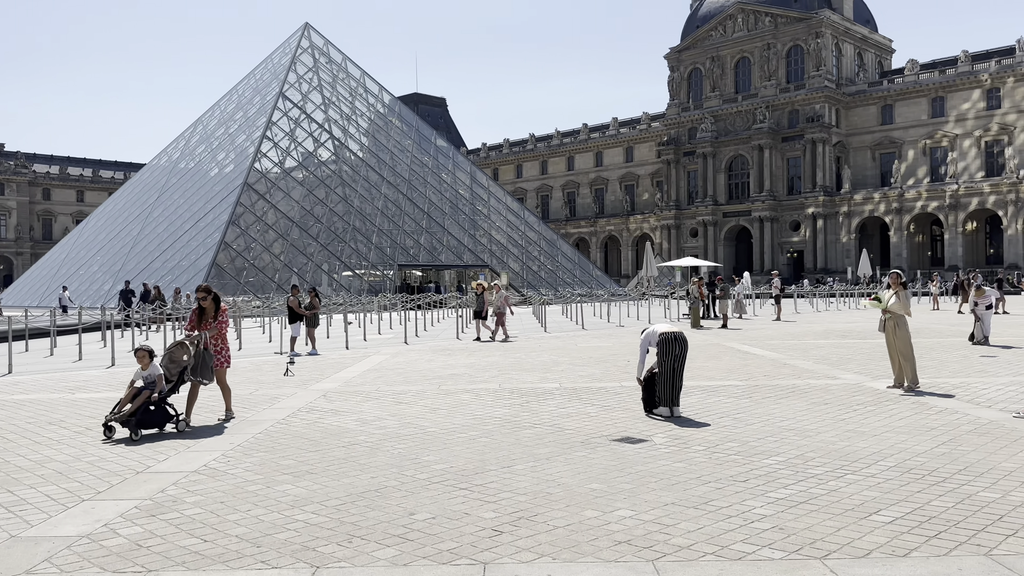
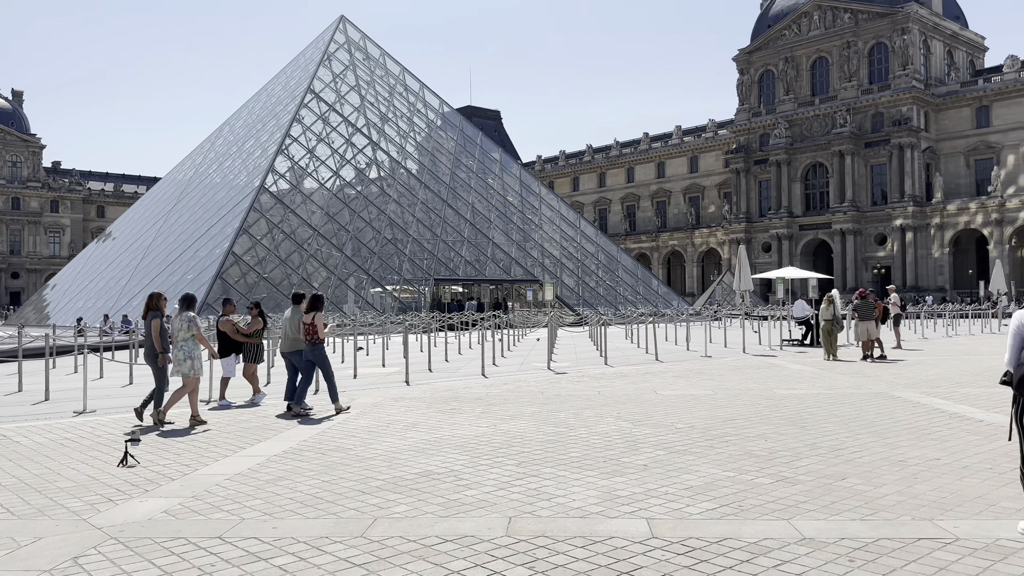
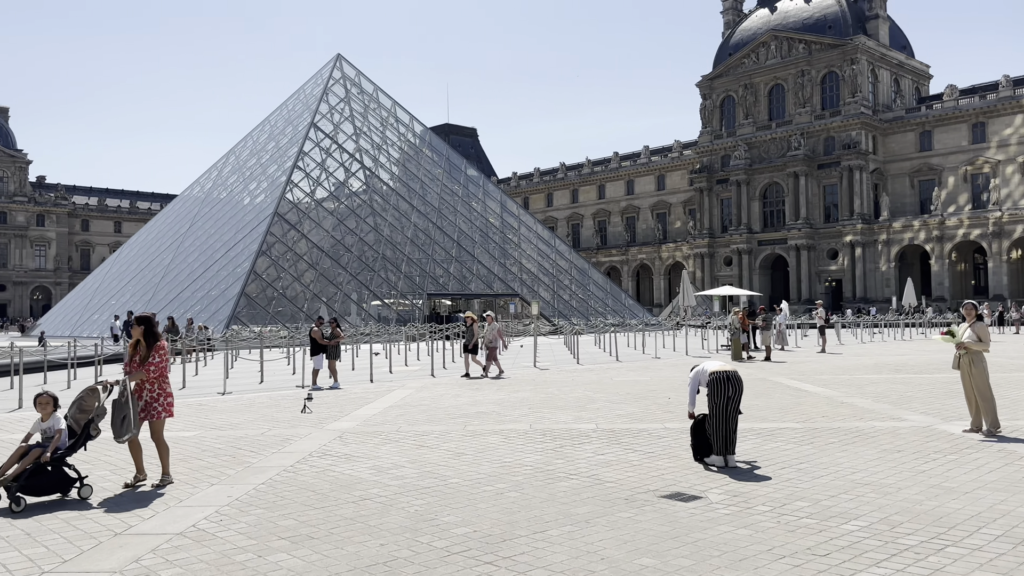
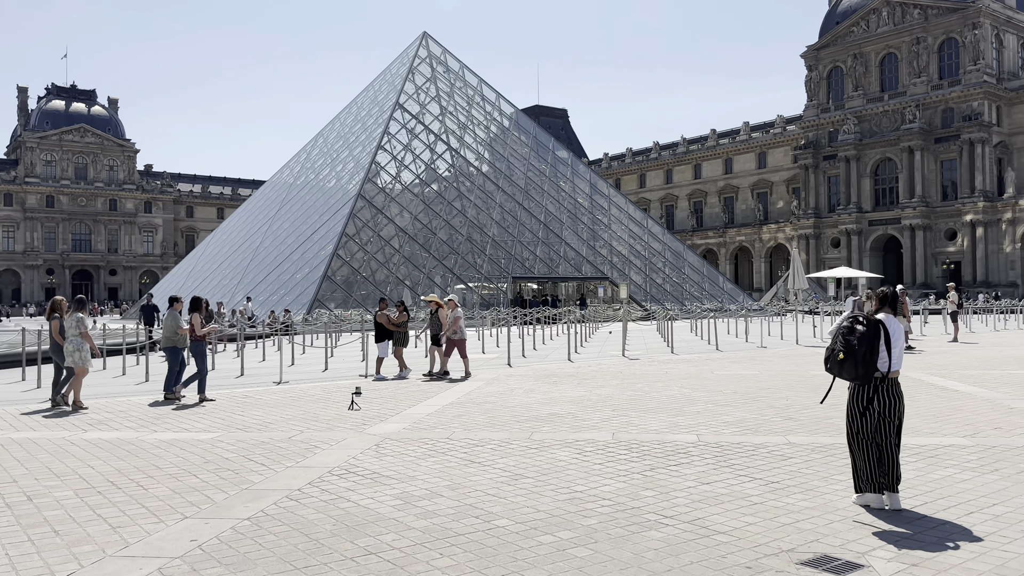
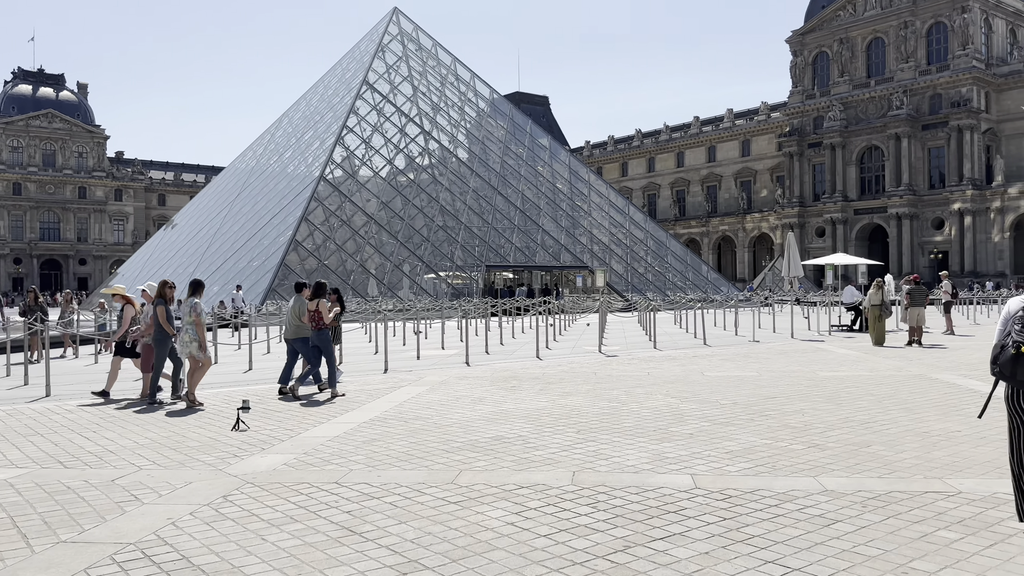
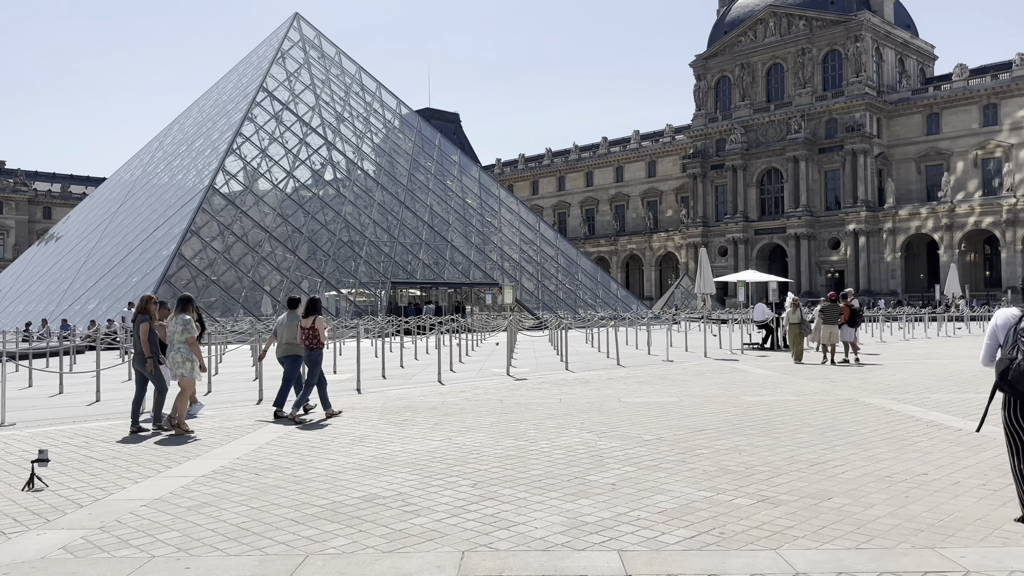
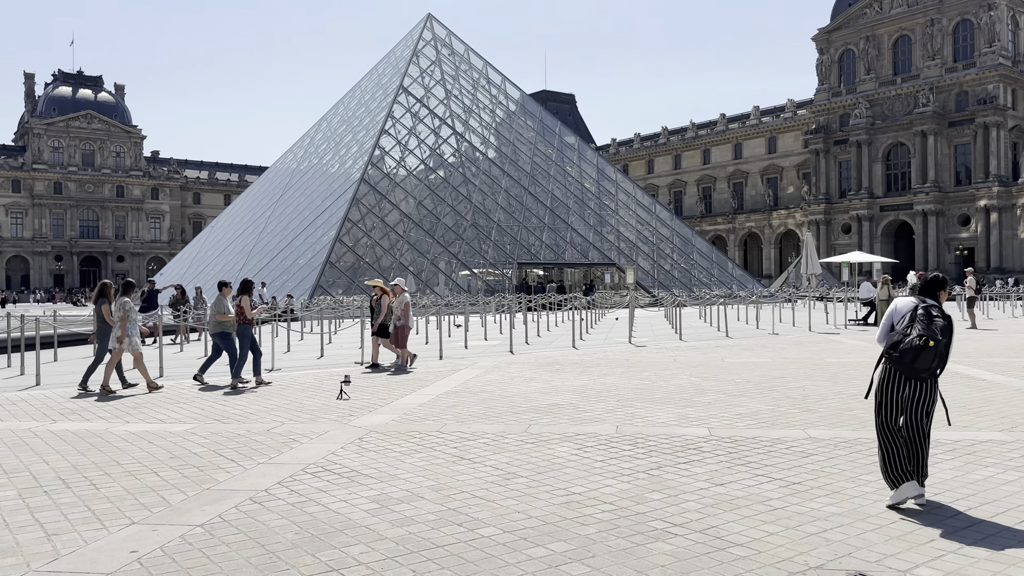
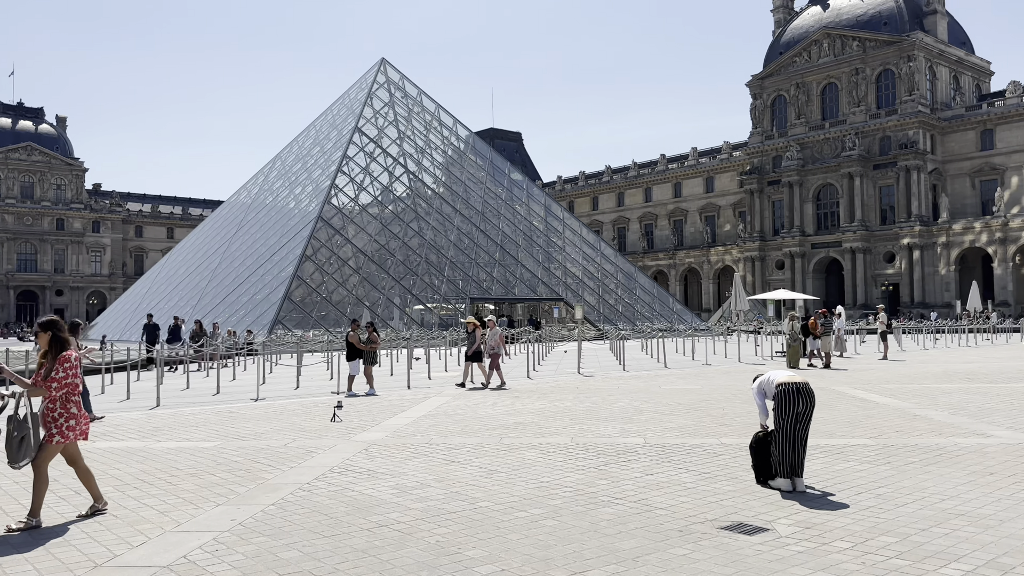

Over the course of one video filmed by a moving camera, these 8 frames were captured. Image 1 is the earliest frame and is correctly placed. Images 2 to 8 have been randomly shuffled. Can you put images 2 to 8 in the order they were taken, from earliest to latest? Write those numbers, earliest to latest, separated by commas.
3, 8, 4, 7, 5, 2, 6
